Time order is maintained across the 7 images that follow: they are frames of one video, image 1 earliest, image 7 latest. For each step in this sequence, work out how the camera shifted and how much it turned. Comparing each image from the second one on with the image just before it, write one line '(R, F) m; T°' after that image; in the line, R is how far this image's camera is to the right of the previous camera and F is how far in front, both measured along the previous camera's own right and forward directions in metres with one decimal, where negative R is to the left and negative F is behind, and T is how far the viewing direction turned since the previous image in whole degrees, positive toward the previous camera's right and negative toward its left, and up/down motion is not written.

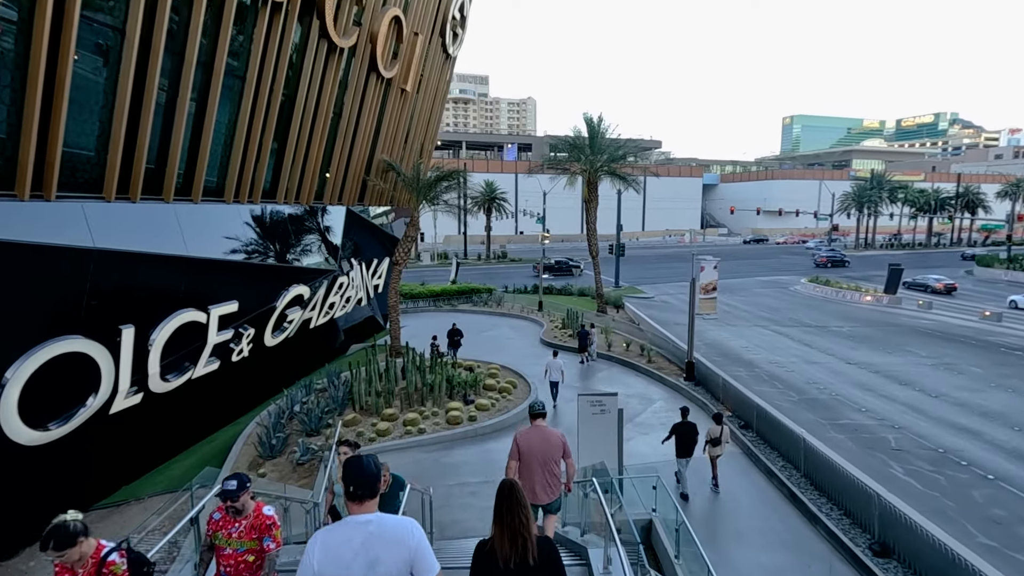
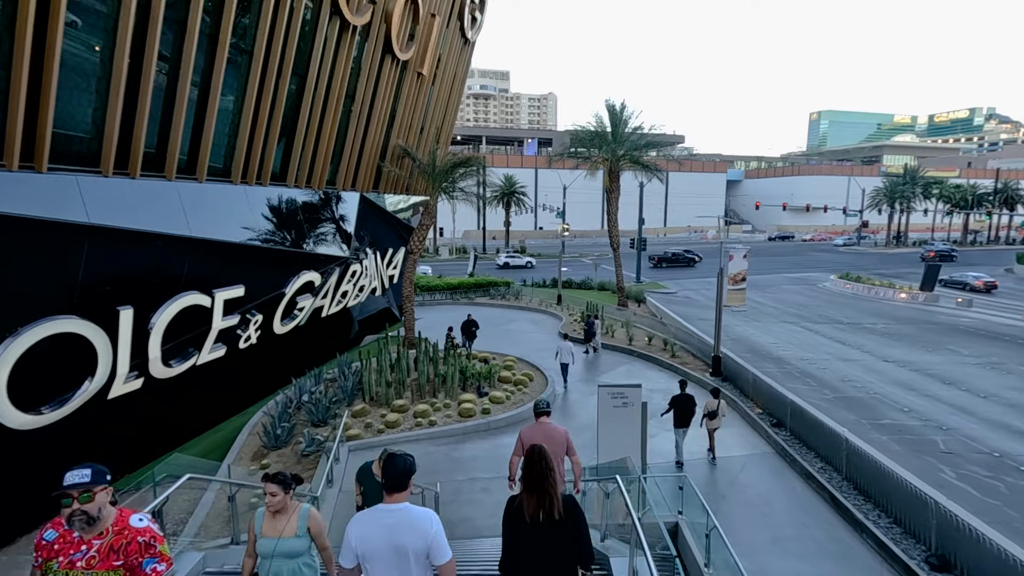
(+0.1, +0.7) m; -2°
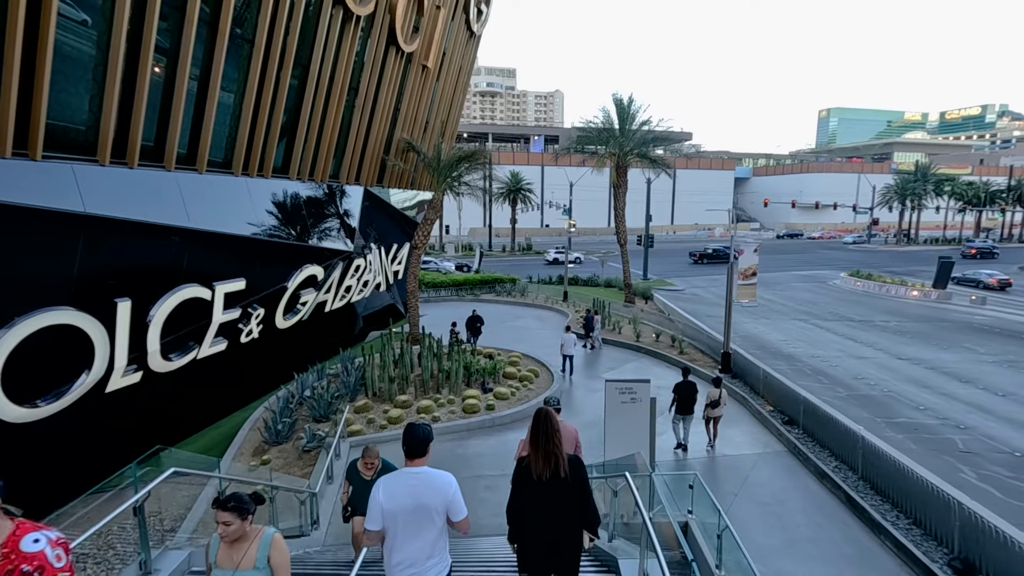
(0.0, +0.3) m; -1°
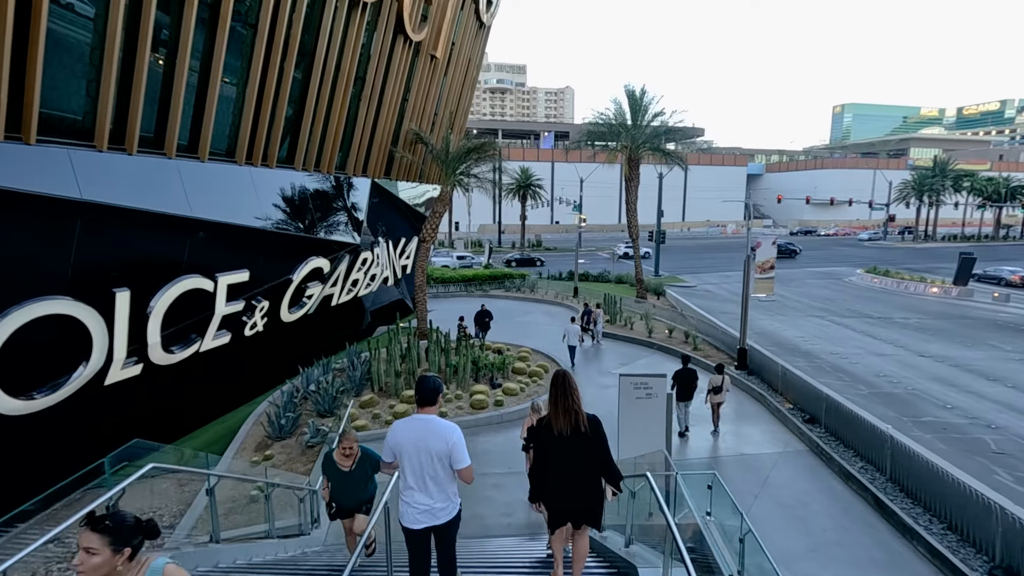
(0.0, +0.4) m; -1°
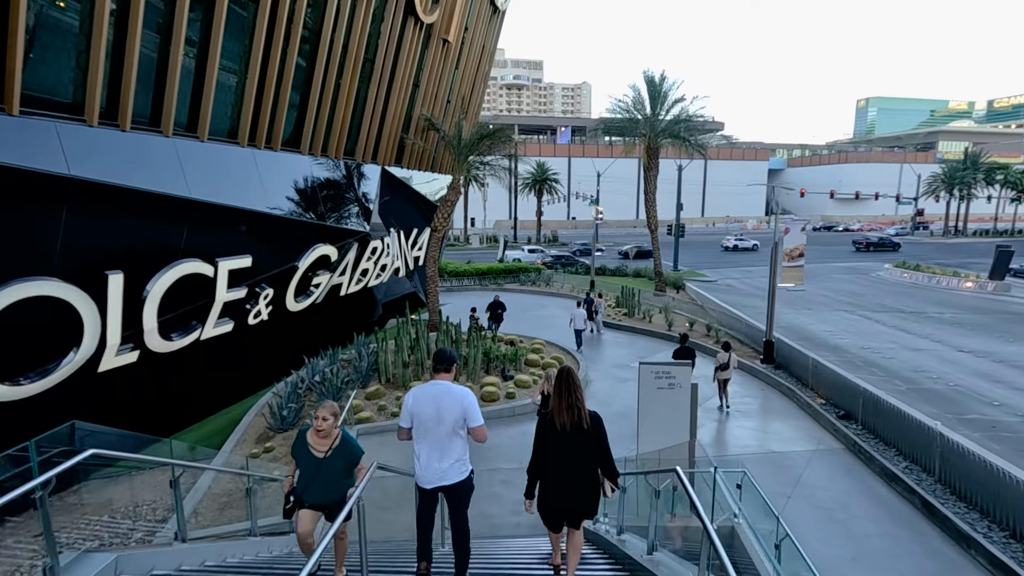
(+0.1, +0.6) m; -2°
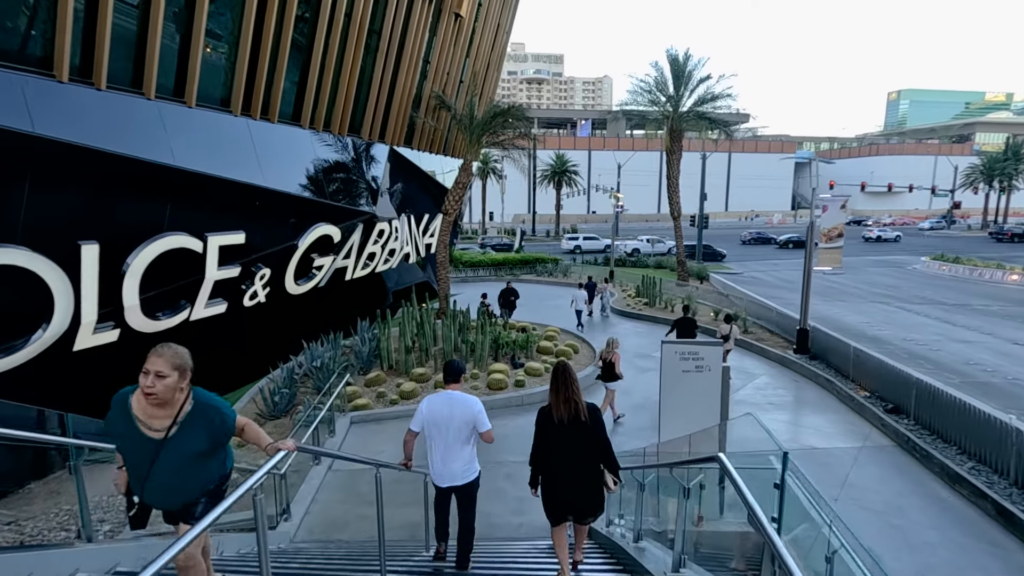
(+0.2, +0.9) m; -2°
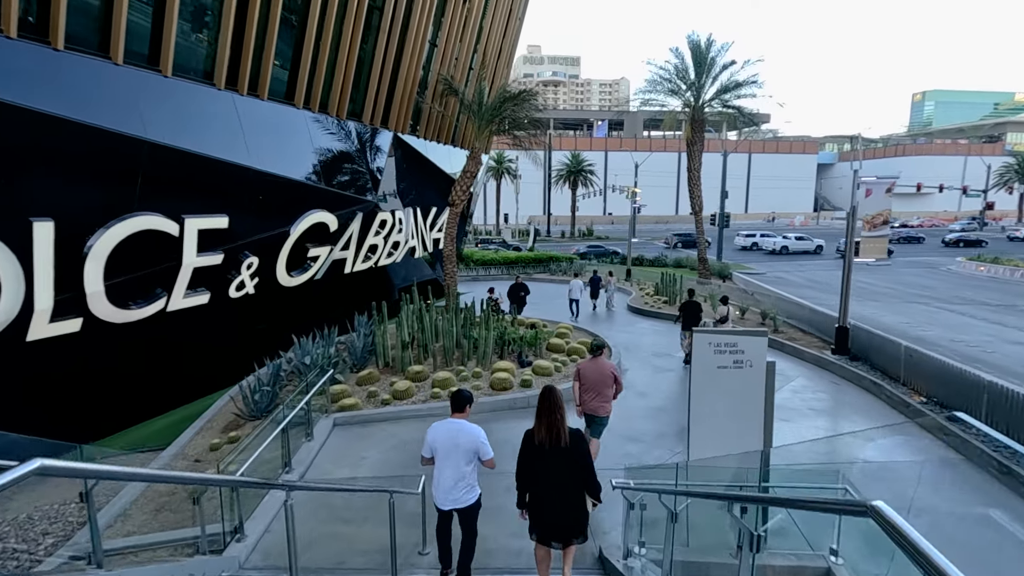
(+0.2, +1.1) m; -2°
